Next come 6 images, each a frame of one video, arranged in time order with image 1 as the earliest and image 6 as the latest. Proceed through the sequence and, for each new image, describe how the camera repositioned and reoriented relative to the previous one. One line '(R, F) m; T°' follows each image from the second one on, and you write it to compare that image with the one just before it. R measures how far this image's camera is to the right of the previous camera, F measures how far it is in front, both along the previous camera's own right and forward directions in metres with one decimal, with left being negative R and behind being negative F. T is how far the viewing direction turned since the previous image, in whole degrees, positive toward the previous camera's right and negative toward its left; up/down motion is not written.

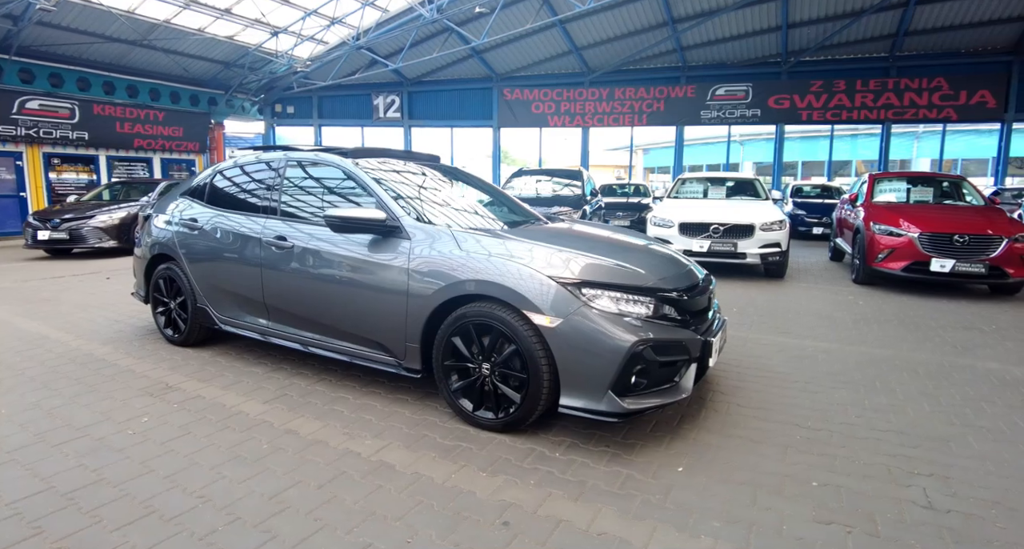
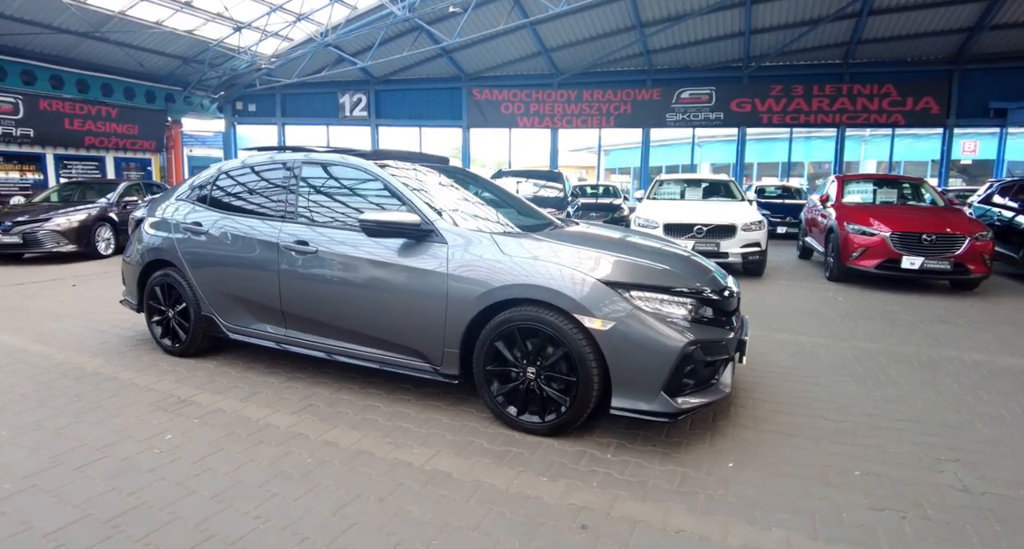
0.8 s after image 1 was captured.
(-0.5, 0.0) m; +4°
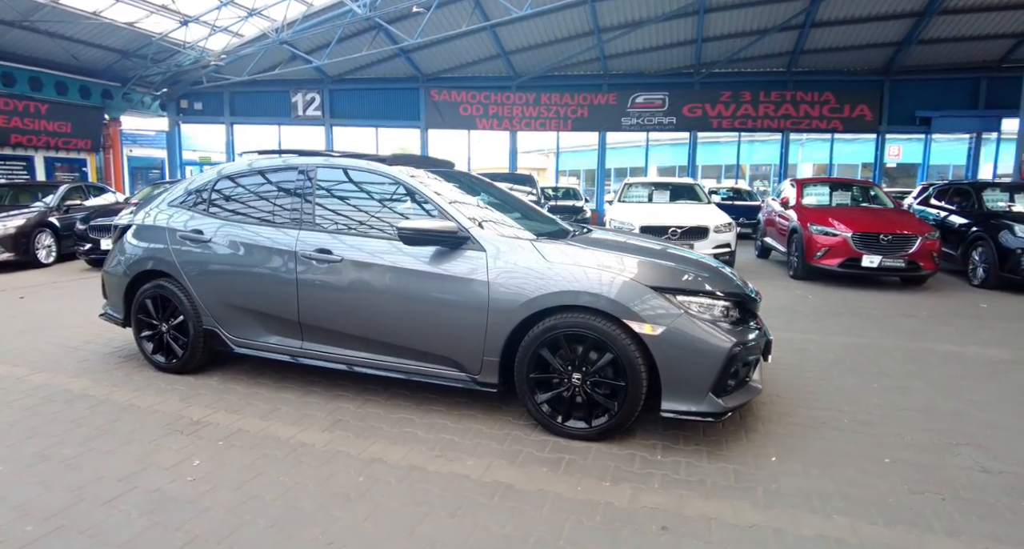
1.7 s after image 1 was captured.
(-0.5, 0.0) m; +6°
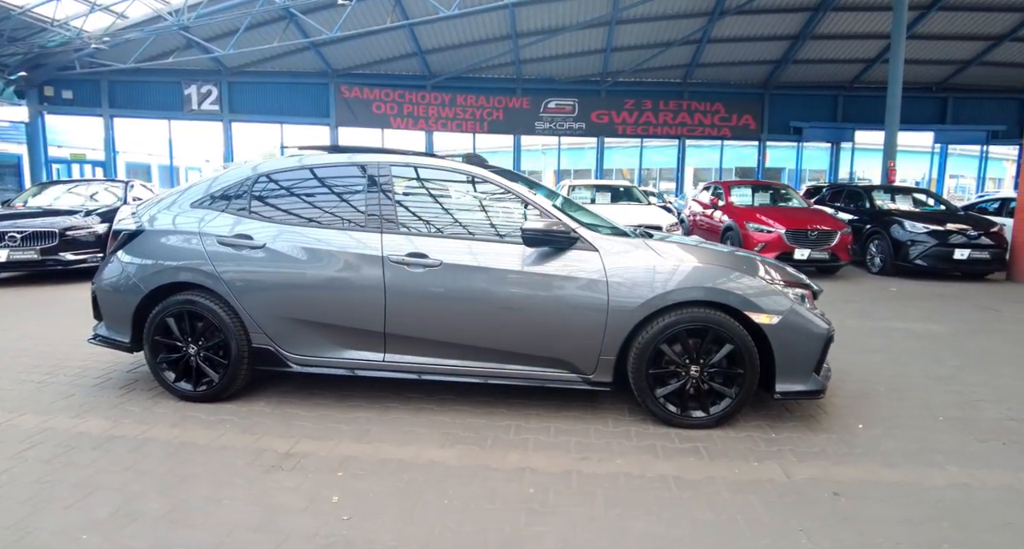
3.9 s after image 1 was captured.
(-1.3, +0.2) m; +12°
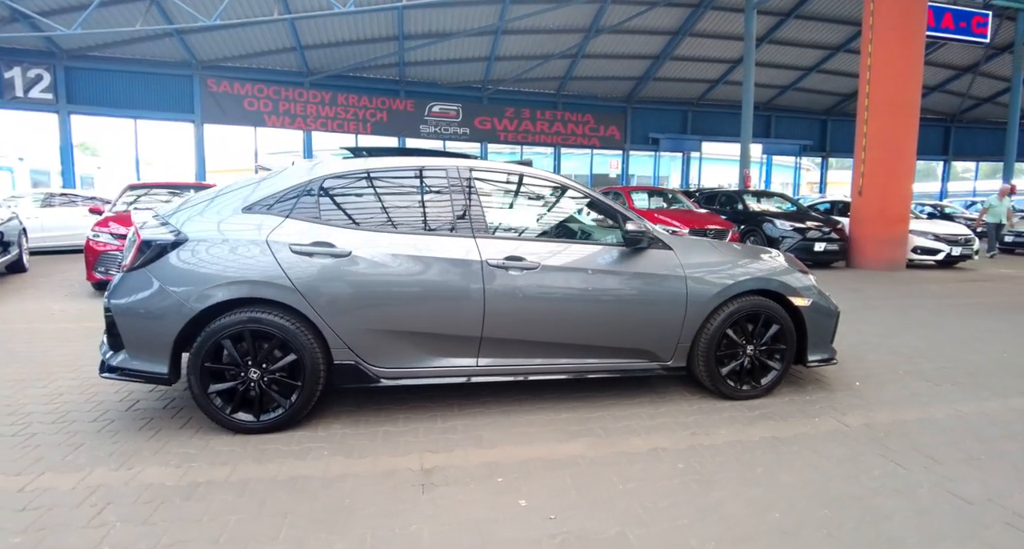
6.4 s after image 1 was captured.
(-1.4, +0.1) m; +15°
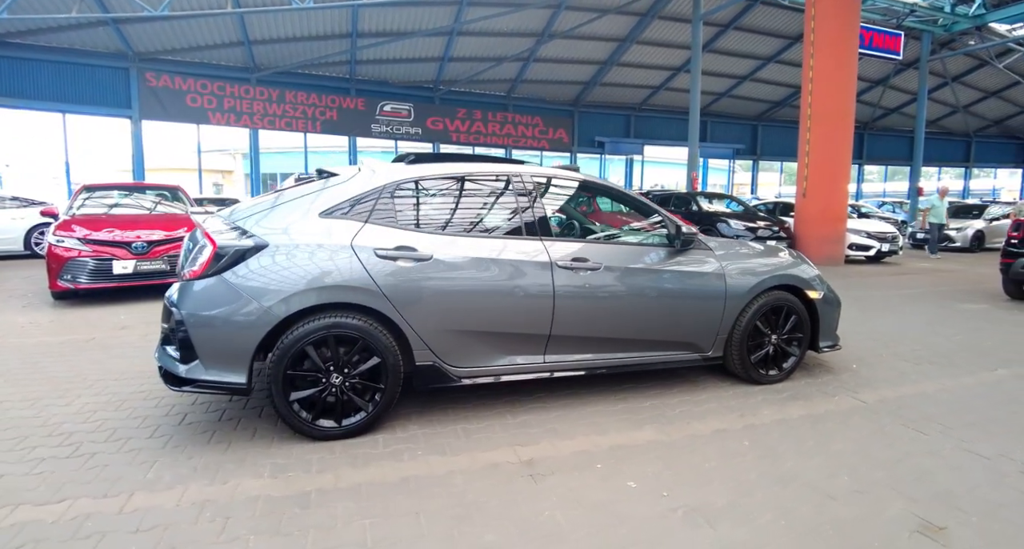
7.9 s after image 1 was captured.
(-0.8, -0.1) m; +7°
